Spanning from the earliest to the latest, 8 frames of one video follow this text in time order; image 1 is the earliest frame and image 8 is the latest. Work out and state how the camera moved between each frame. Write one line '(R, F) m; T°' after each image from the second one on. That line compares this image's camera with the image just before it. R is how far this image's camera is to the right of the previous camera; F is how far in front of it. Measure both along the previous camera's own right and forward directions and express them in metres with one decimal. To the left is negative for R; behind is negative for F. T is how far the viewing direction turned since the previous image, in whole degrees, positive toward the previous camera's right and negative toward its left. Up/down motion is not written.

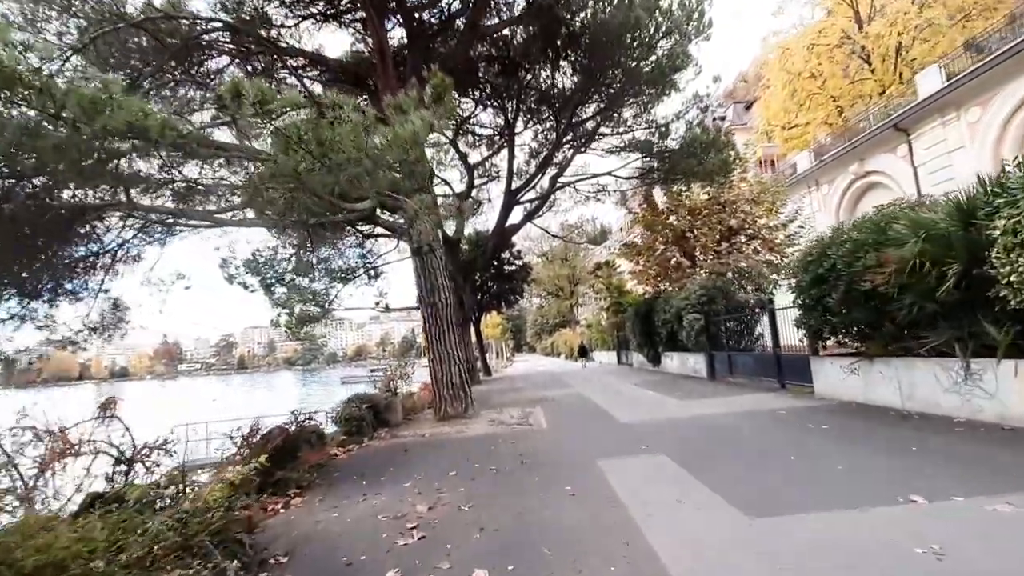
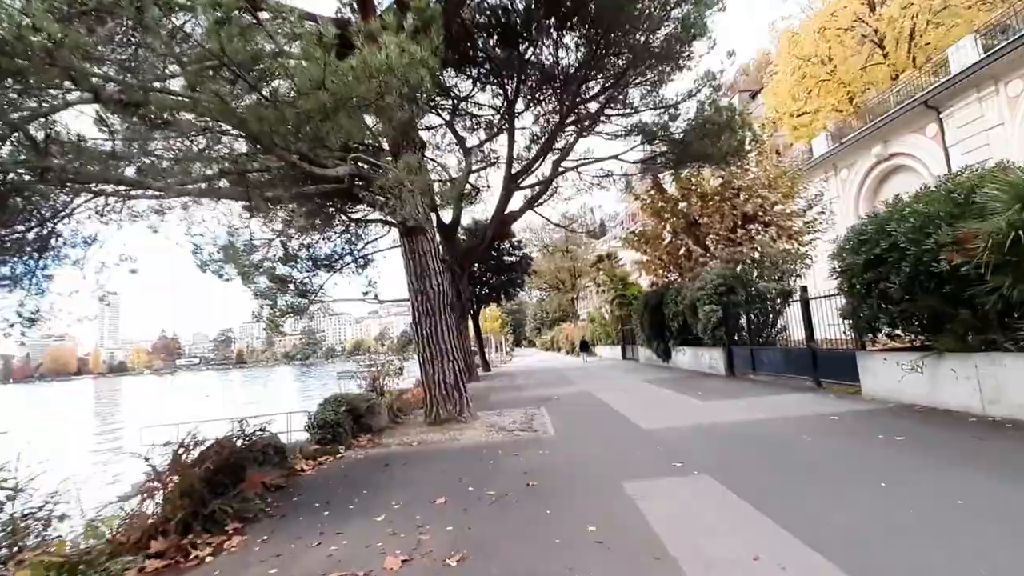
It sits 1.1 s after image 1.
(0.0, +1.3) m; 0°
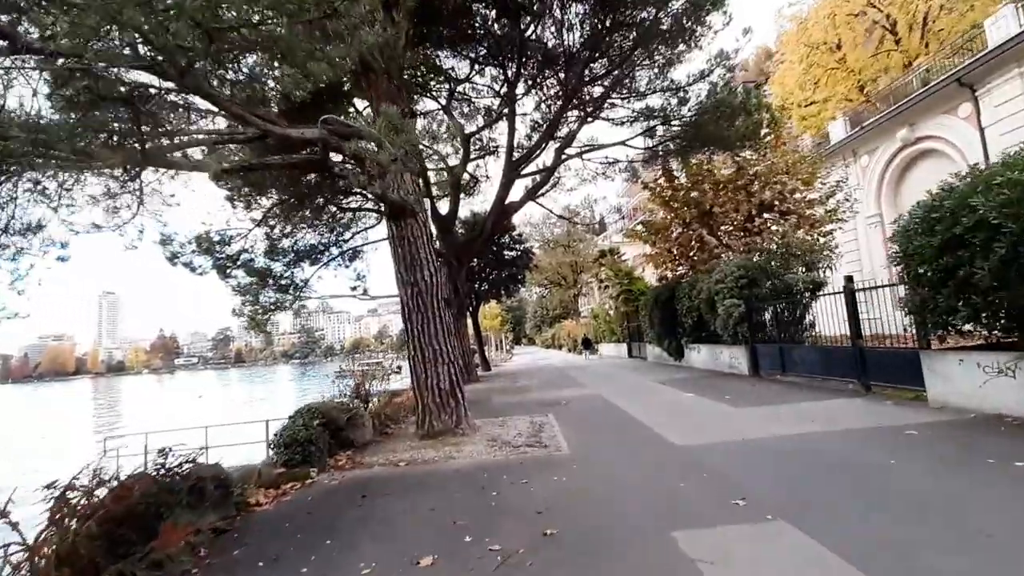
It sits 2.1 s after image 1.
(-0.1, +1.3) m; 0°
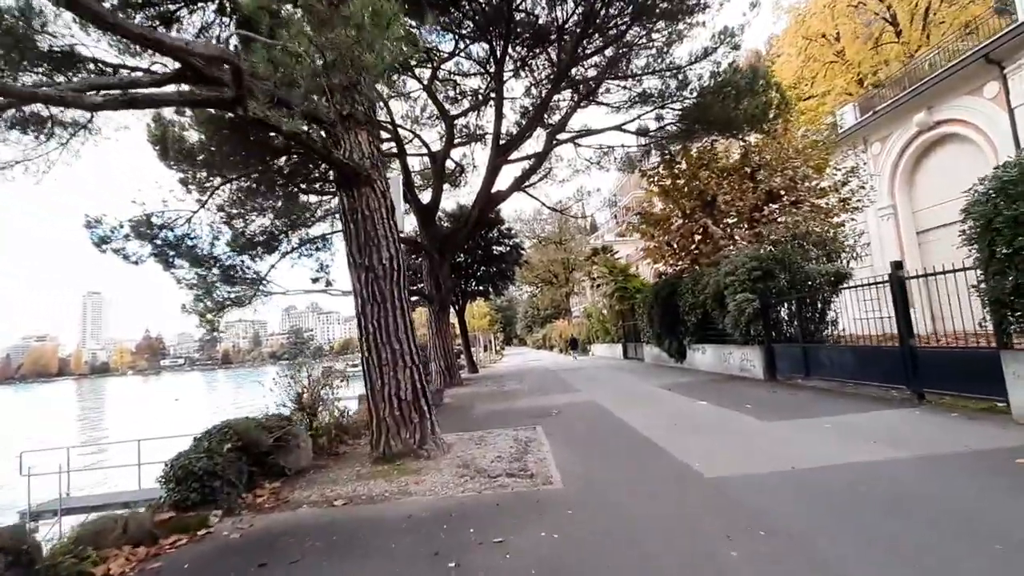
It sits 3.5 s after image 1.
(+0.2, +1.6) m; +1°
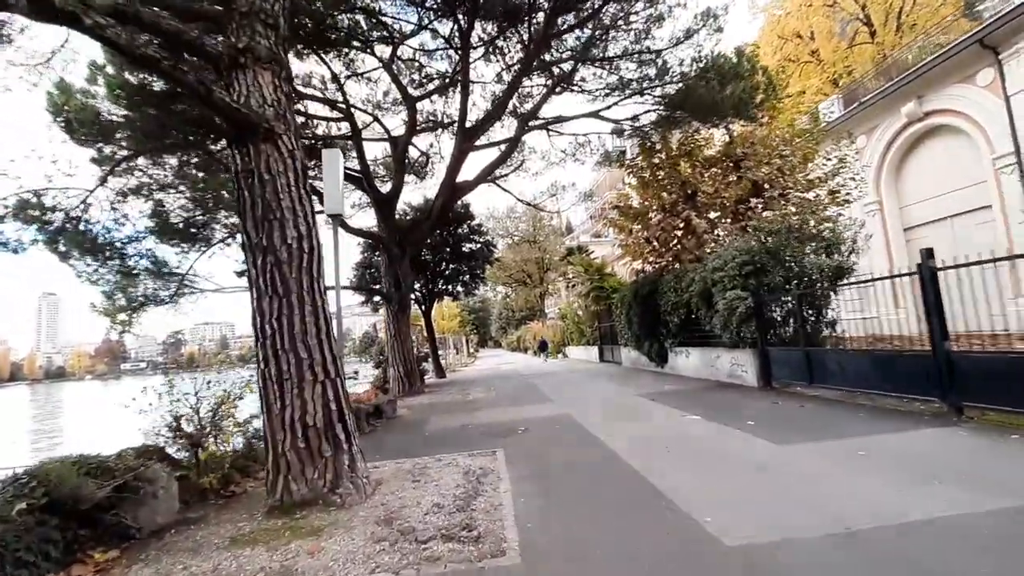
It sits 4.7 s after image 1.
(+0.3, +1.5) m; +3°
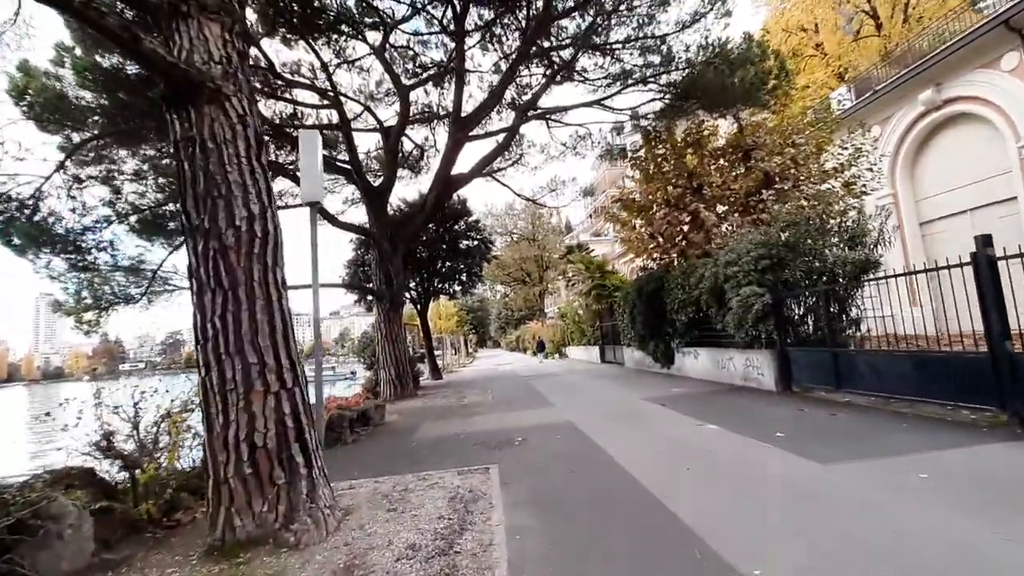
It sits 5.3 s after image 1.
(0.0, +0.8) m; 0°
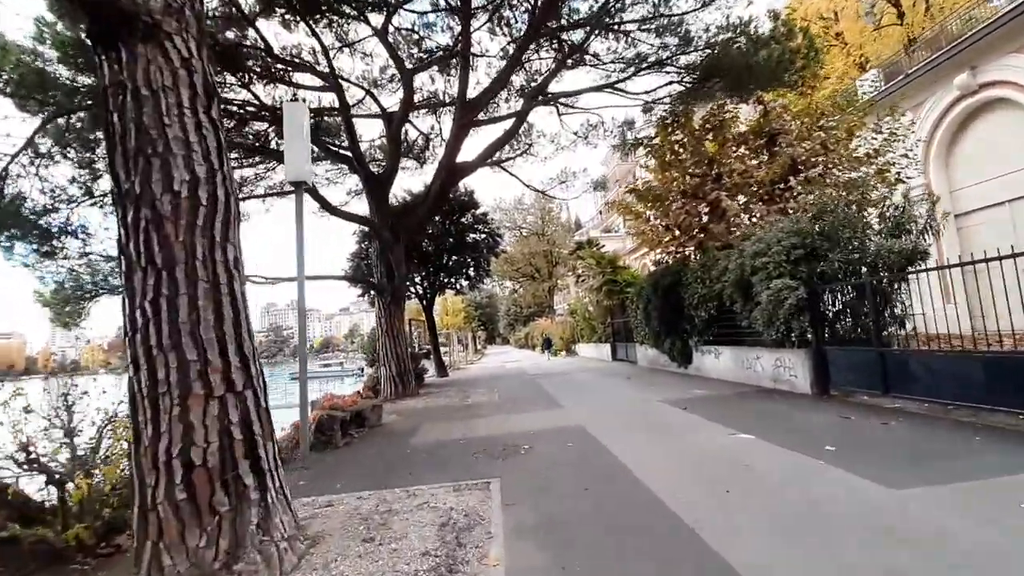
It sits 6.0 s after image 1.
(0.0, +0.8) m; -1°
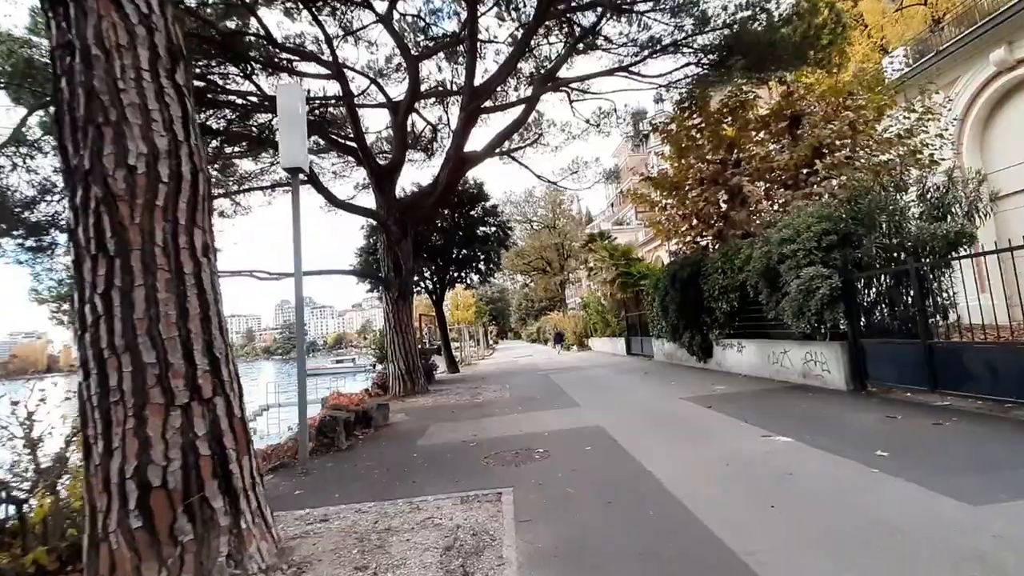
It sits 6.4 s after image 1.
(0.0, +0.5) m; -1°
